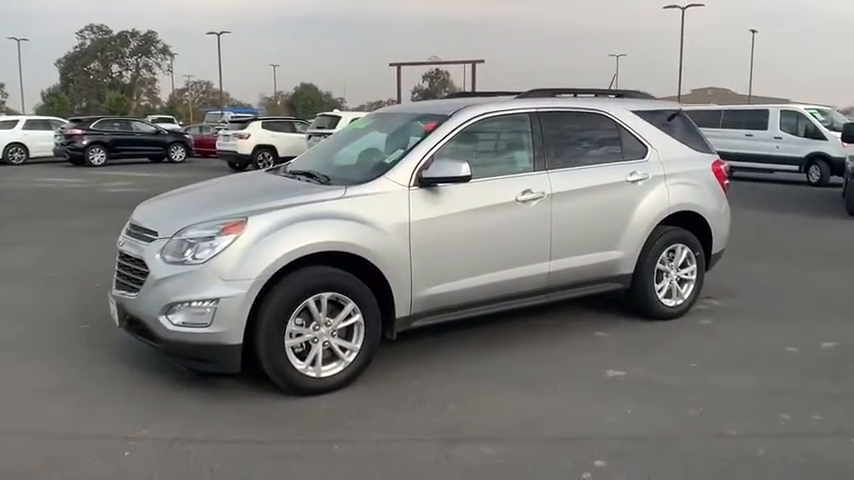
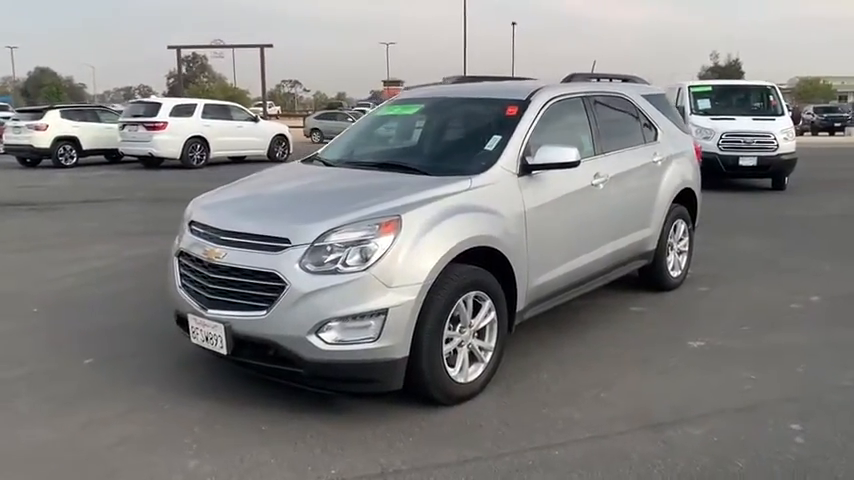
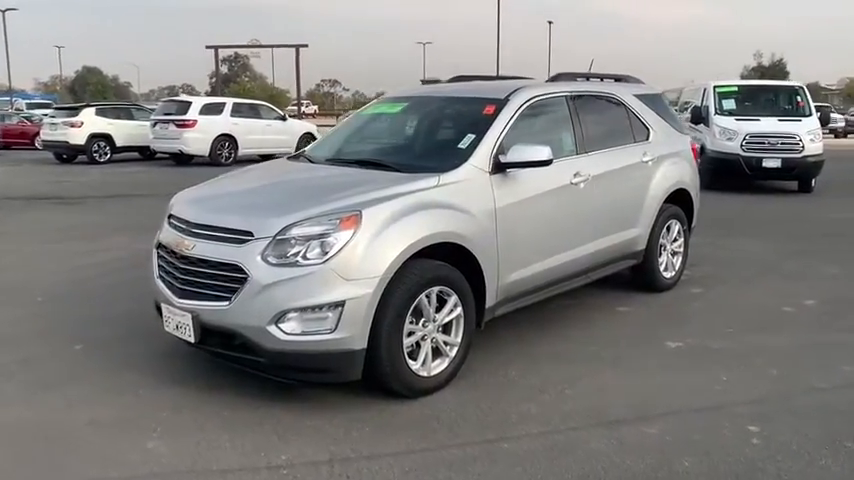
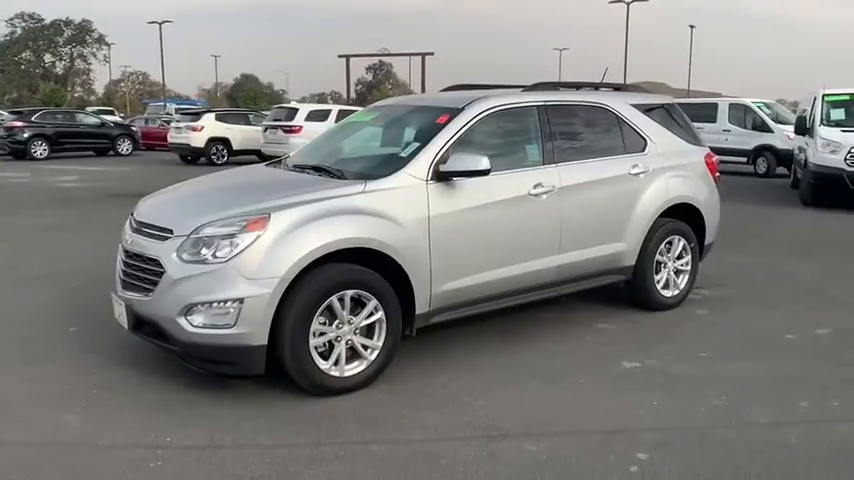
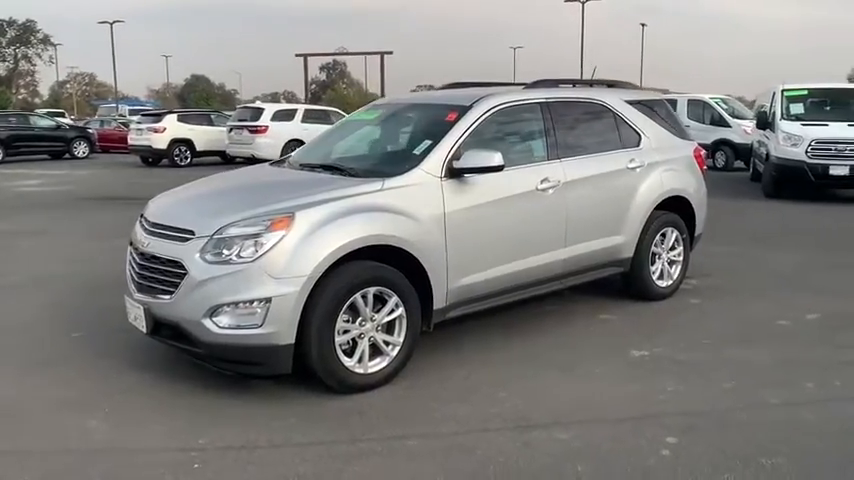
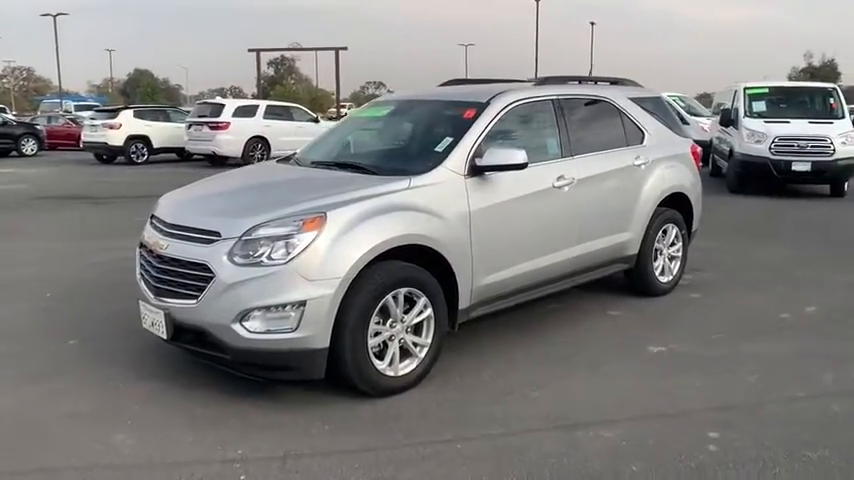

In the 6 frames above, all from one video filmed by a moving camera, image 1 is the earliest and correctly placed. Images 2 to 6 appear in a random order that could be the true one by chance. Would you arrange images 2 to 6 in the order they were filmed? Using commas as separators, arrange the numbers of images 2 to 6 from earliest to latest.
4, 5, 6, 3, 2
